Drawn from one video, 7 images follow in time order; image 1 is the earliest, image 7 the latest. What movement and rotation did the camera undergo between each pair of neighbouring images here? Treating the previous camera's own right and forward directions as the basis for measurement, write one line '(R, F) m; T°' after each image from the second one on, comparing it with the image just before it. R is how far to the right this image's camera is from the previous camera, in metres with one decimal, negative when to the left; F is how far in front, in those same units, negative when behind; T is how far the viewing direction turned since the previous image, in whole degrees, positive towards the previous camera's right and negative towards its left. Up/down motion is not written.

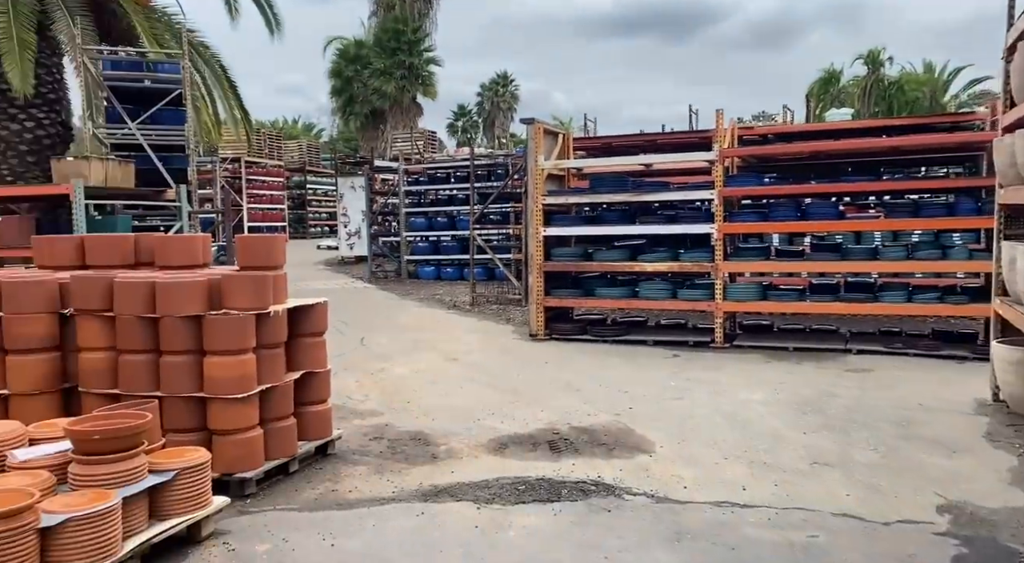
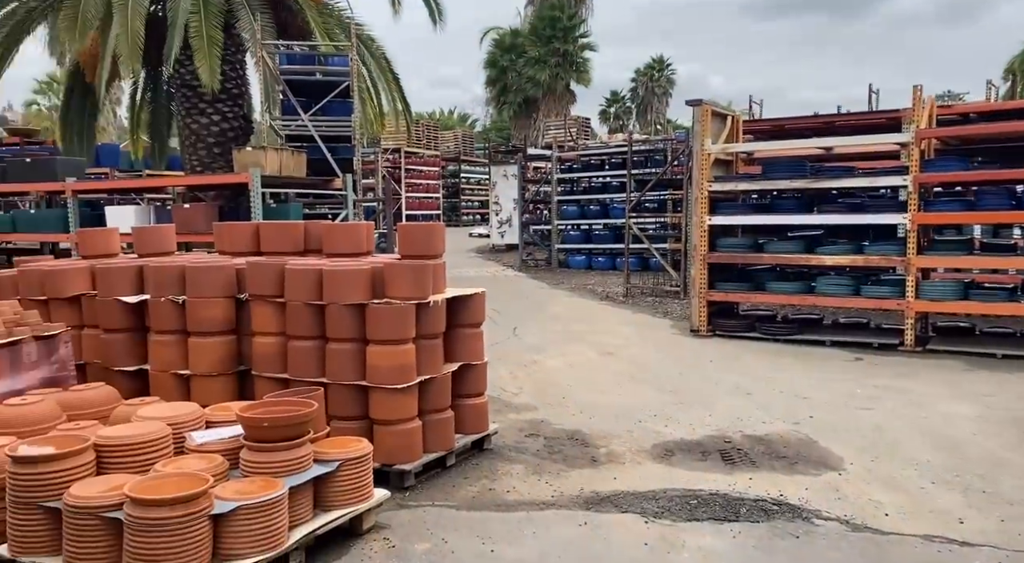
(-0.1, +0.2) m; -10°
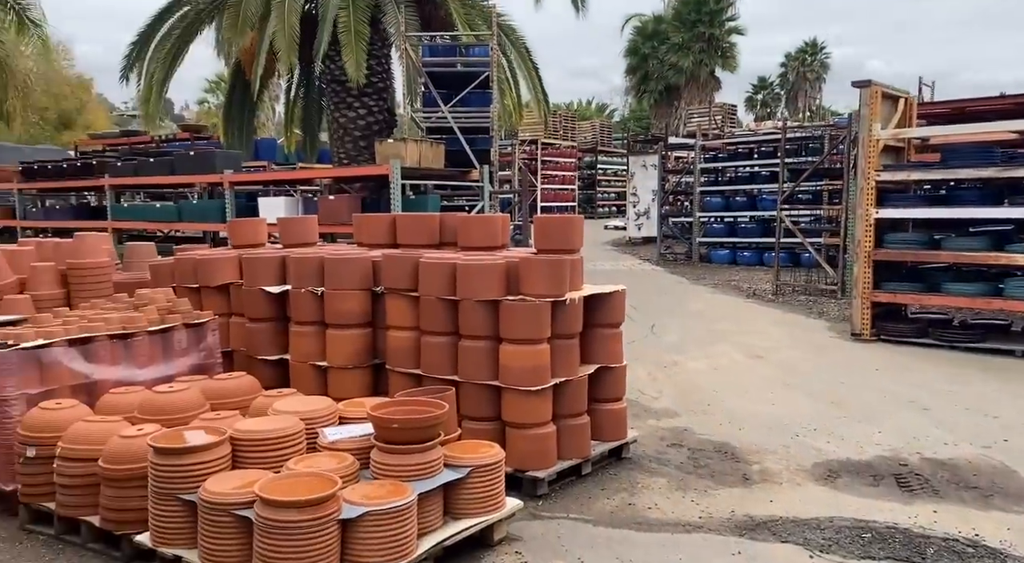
(0.0, +0.2) m; -9°
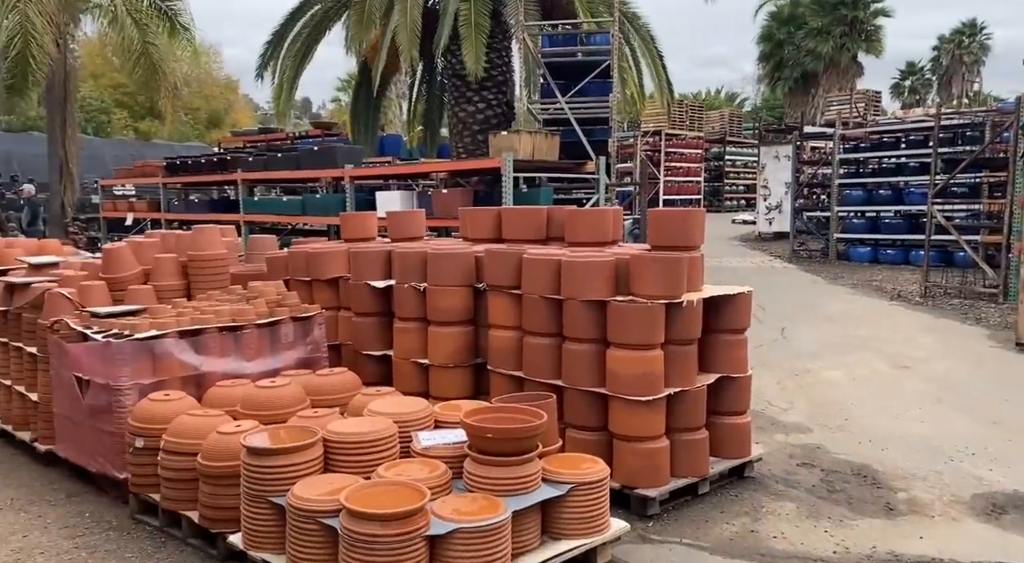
(+0.1, +0.3) m; -8°
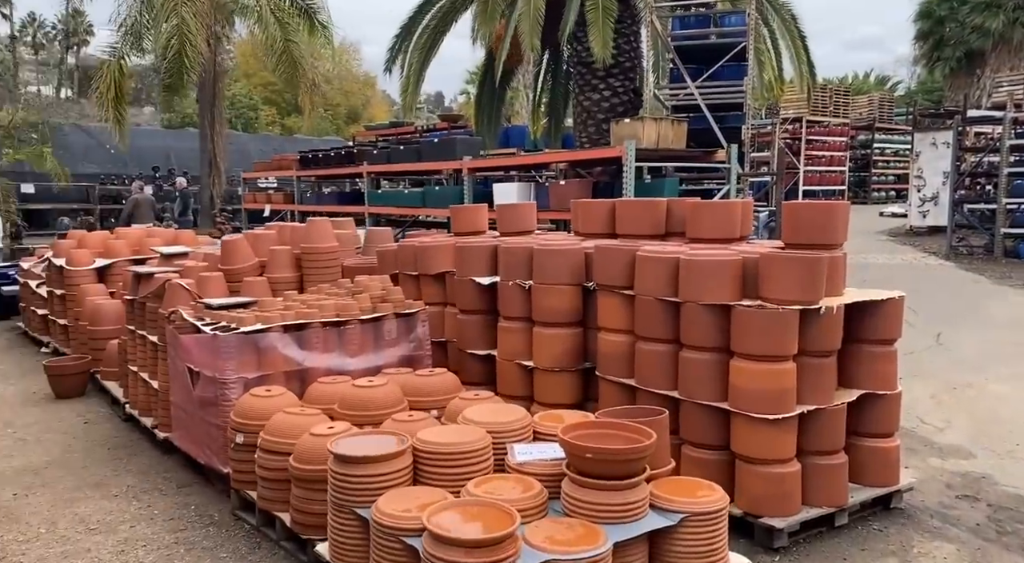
(+0.1, +0.3) m; -9°
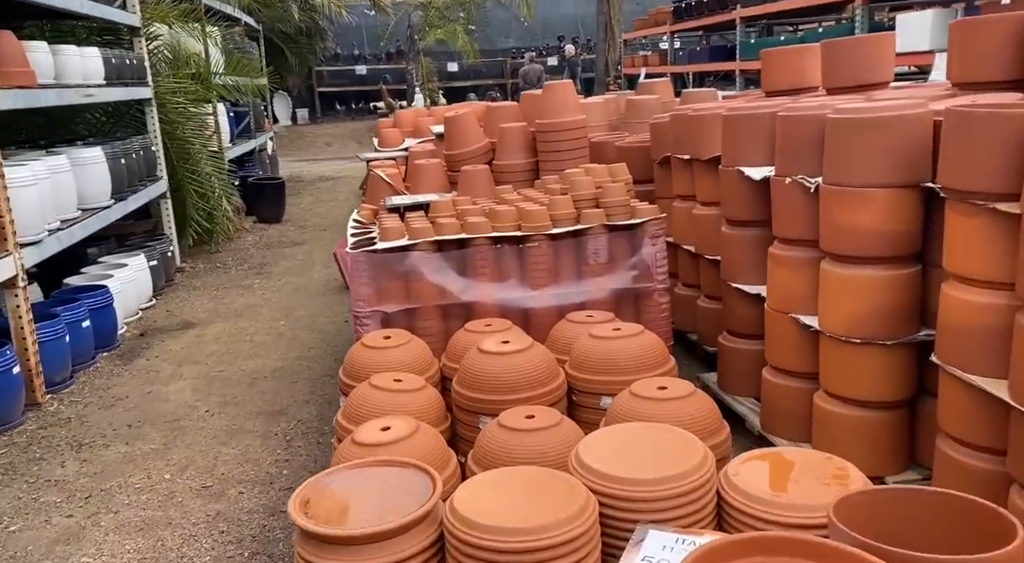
(+0.6, +2.0) m; -29°
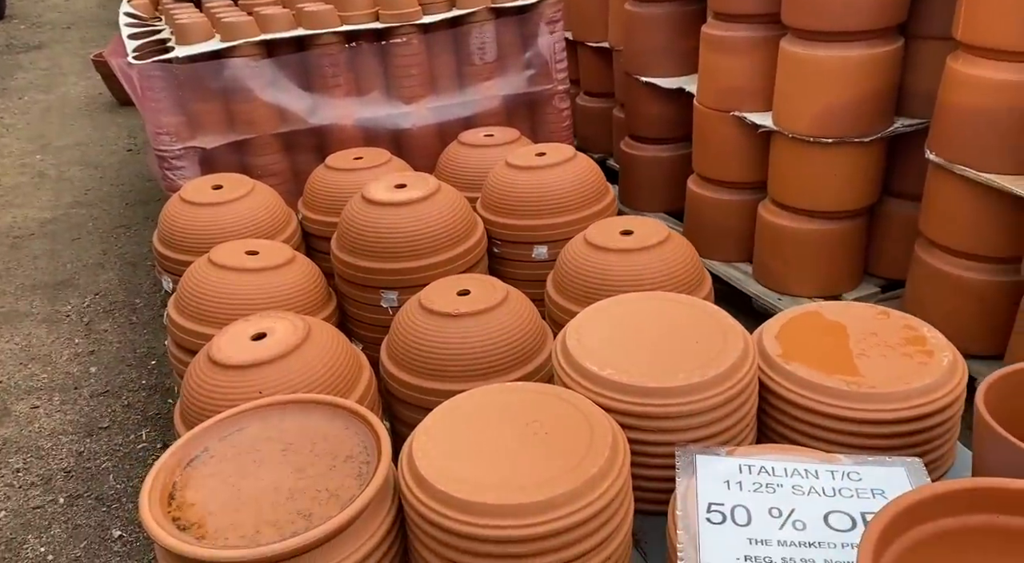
(-0.2, +0.7) m; +14°
